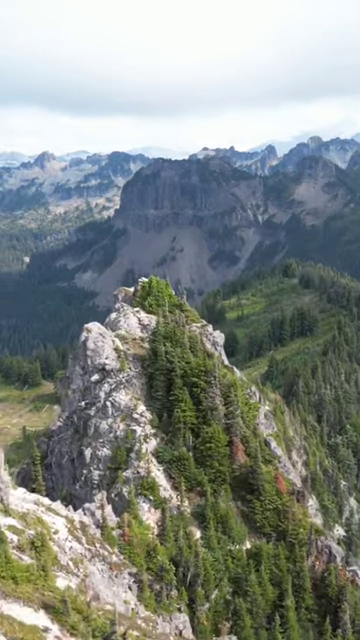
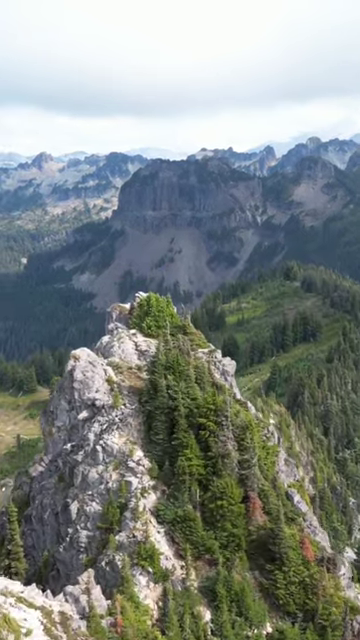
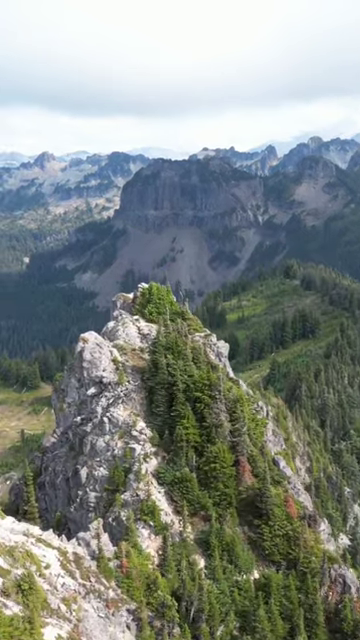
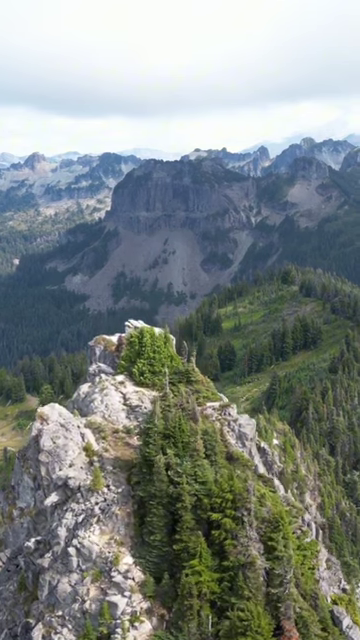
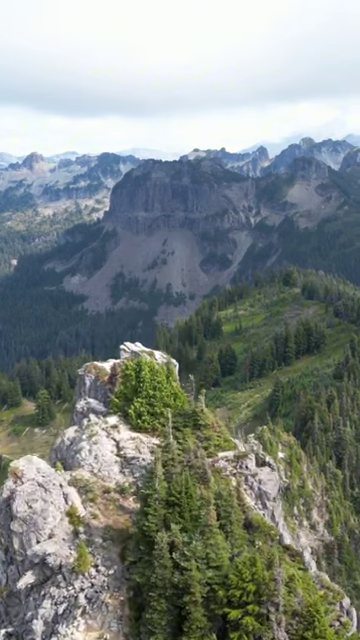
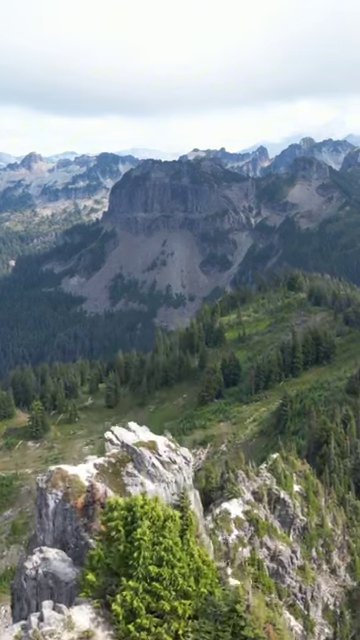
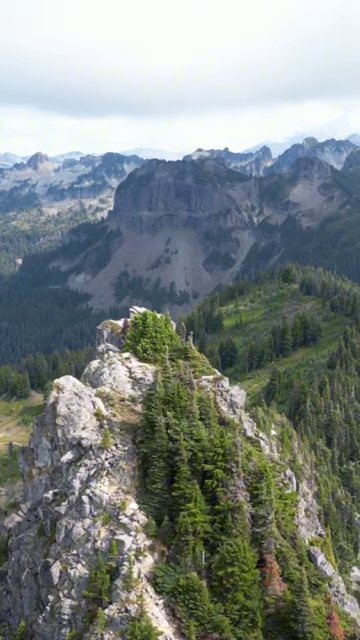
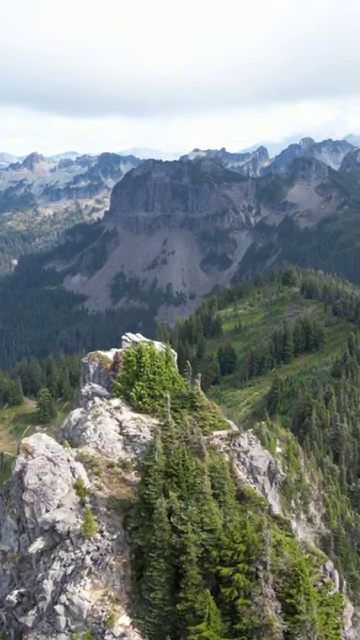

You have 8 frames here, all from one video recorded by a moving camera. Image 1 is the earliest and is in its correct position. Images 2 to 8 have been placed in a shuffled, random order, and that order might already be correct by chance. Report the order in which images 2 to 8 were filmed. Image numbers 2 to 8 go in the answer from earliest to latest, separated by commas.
3, 2, 7, 4, 8, 5, 6
